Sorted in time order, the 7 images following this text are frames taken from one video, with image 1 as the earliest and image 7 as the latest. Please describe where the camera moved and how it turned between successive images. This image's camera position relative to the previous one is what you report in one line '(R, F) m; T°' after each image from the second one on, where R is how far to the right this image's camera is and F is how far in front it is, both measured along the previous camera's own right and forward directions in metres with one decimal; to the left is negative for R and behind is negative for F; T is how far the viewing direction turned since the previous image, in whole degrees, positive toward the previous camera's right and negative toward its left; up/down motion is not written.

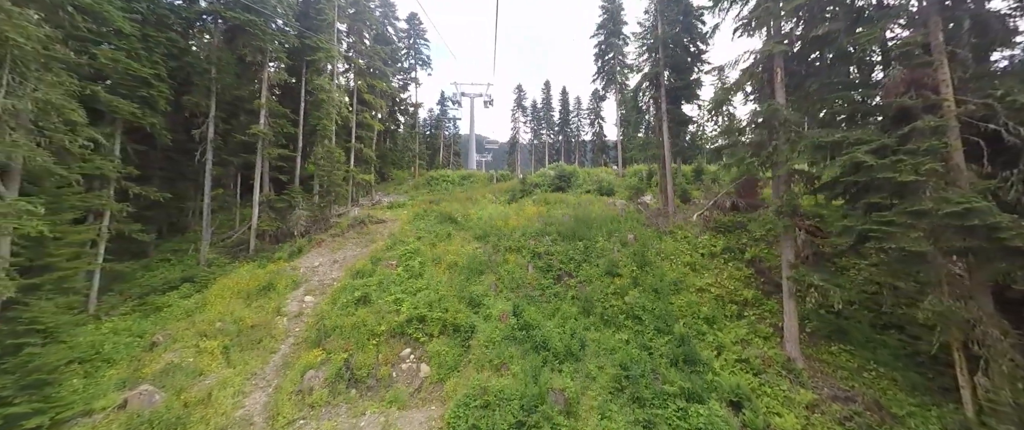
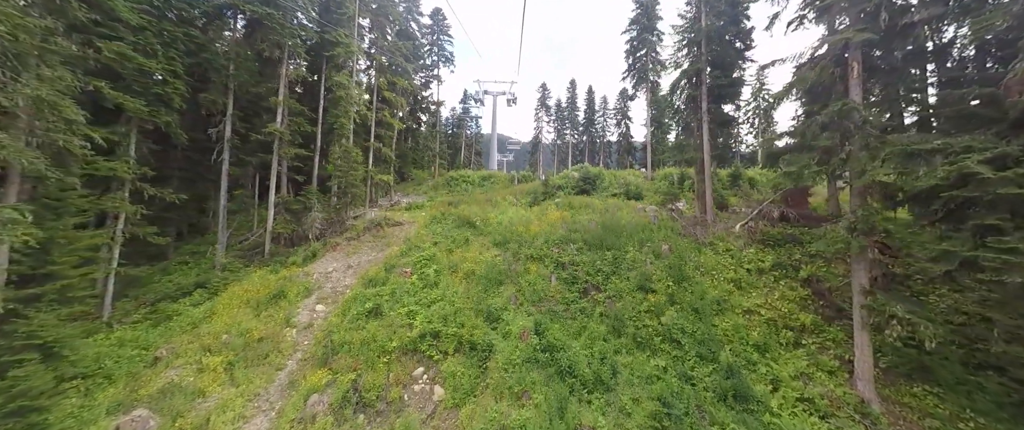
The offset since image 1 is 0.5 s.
(-0.2, +0.8) m; -3°
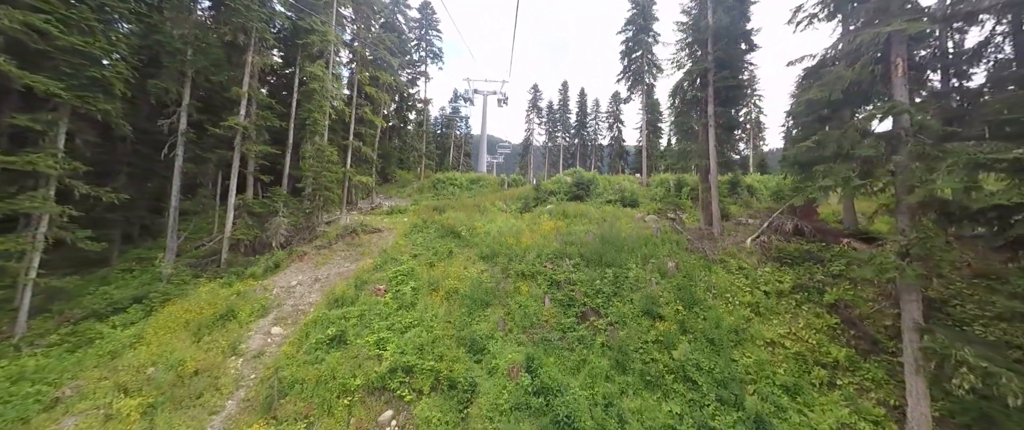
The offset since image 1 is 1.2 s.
(0.0, +1.3) m; +2°
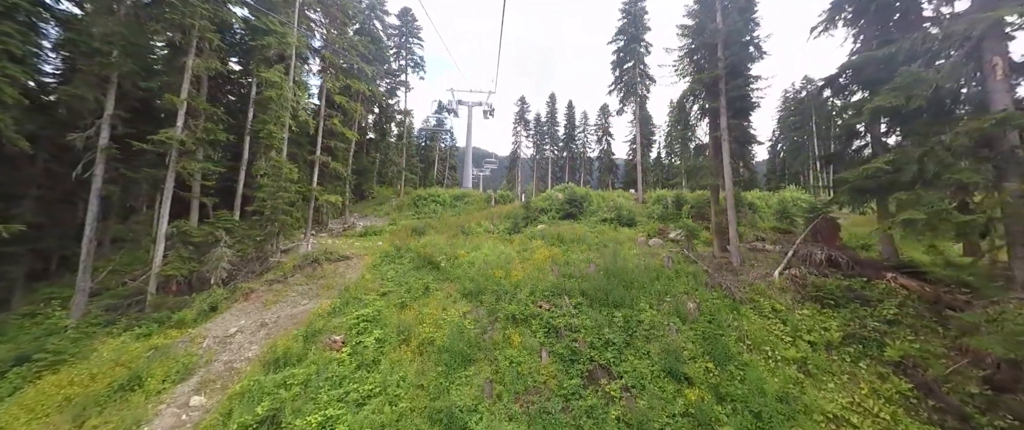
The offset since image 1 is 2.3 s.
(0.0, +1.8) m; +2°
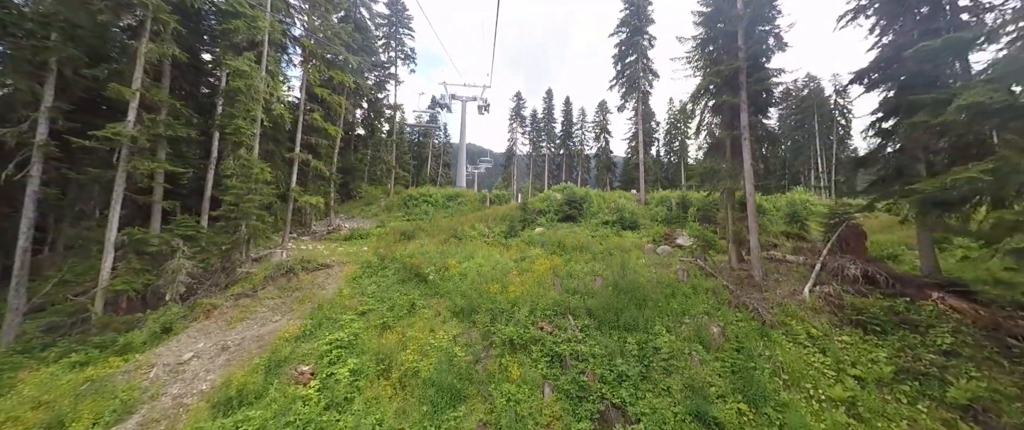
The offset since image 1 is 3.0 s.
(-0.1, +1.2) m; +1°
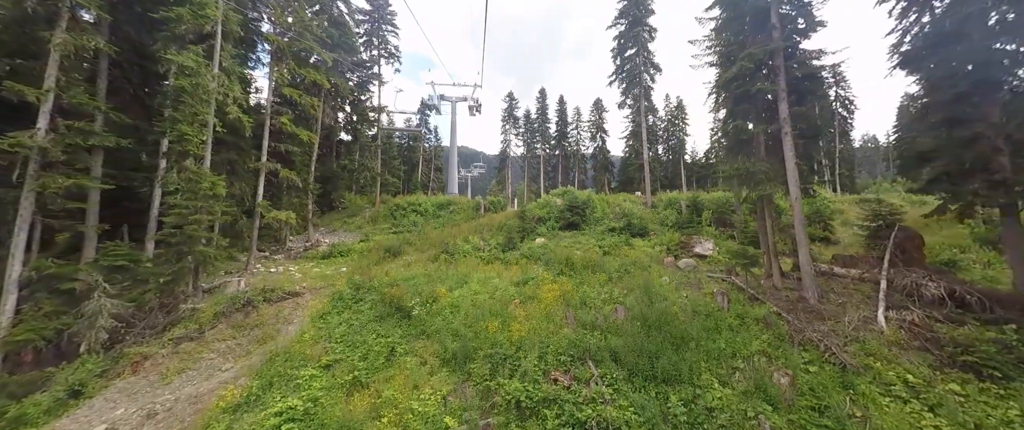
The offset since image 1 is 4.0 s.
(-0.1, +1.8) m; +1°
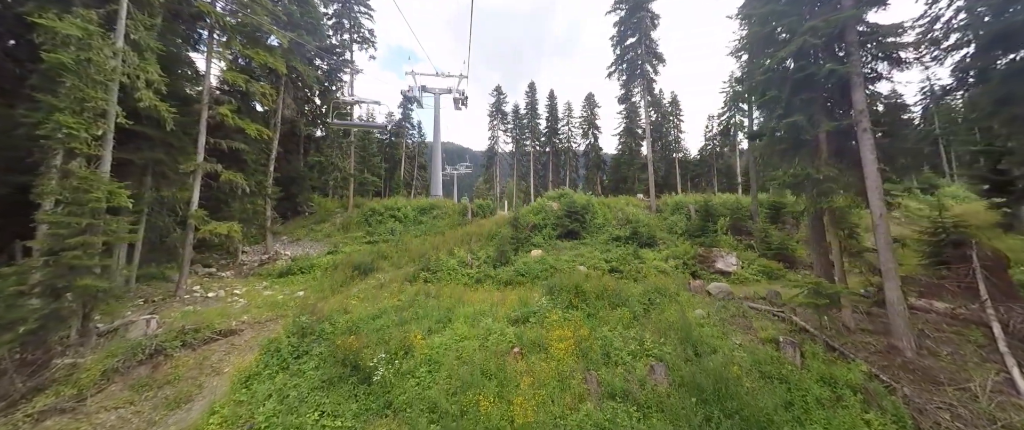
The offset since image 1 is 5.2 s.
(-0.2, +2.2) m; +2°
